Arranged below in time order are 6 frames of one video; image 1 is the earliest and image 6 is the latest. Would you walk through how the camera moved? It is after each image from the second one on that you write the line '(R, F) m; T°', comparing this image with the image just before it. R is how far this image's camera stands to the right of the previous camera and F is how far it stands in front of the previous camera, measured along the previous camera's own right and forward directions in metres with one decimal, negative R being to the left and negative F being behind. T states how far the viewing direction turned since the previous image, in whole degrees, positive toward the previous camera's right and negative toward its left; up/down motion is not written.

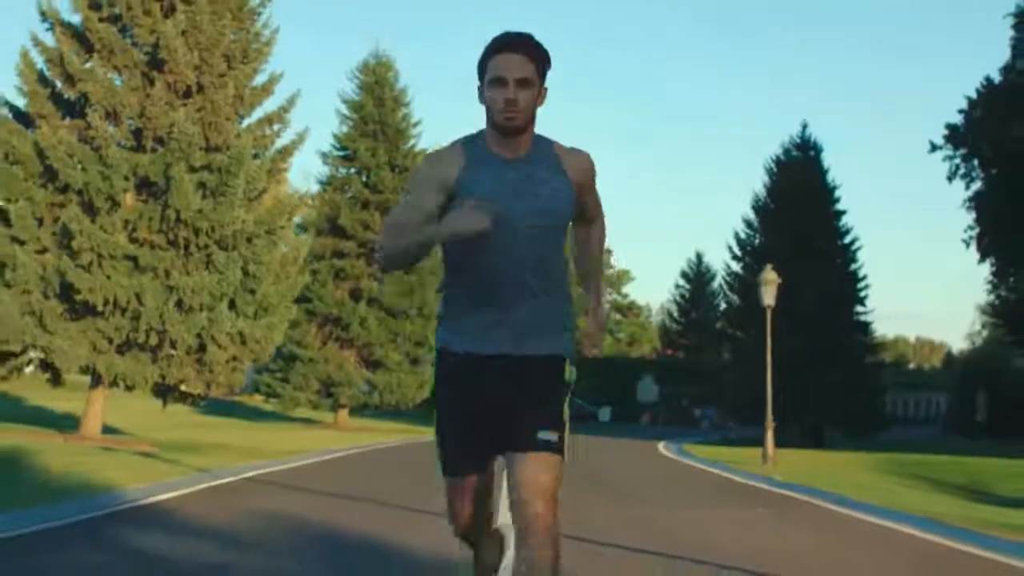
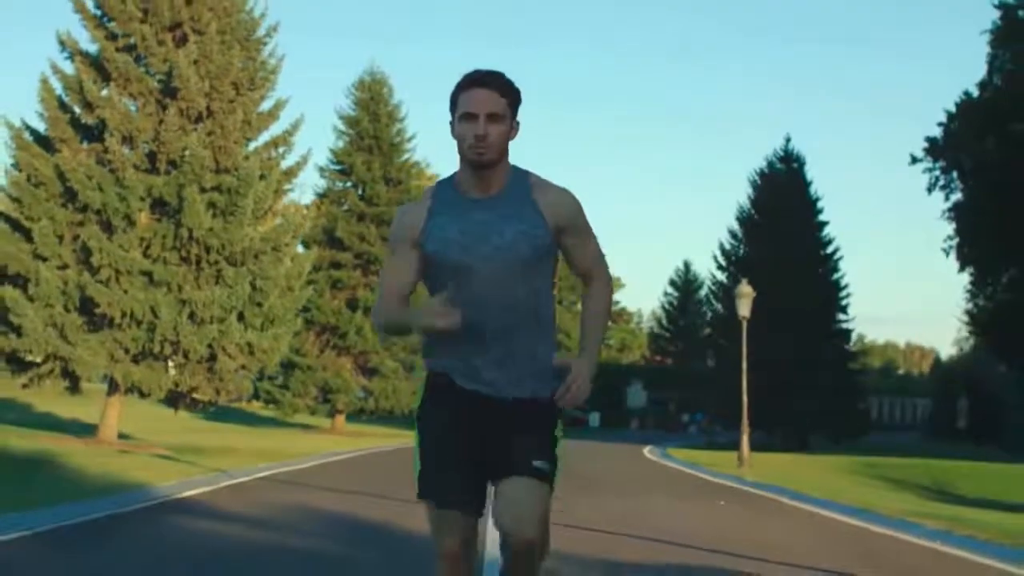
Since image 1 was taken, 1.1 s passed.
(0.0, -1.7) m; 0°
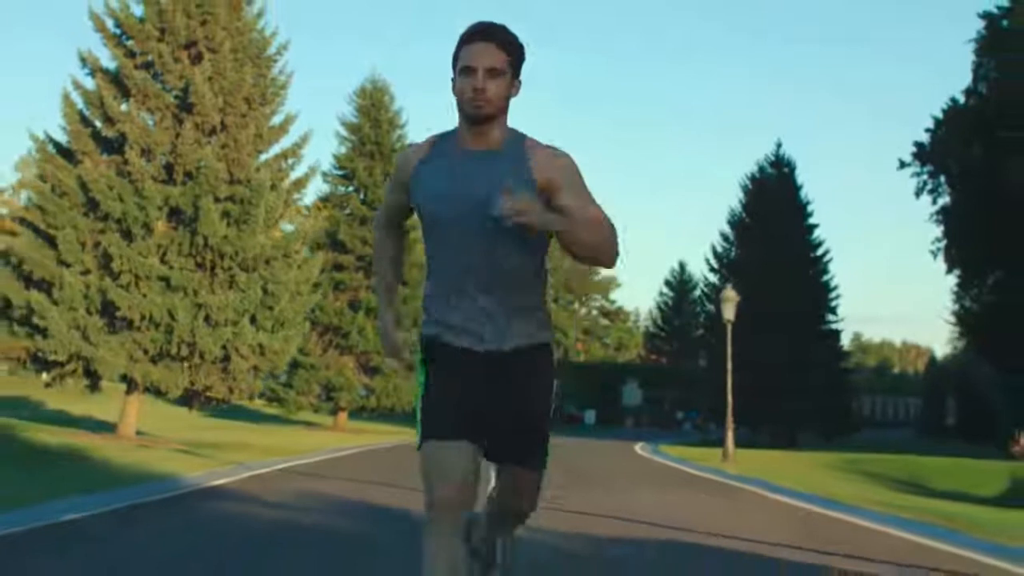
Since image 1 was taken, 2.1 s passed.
(0.0, -1.6) m; 0°
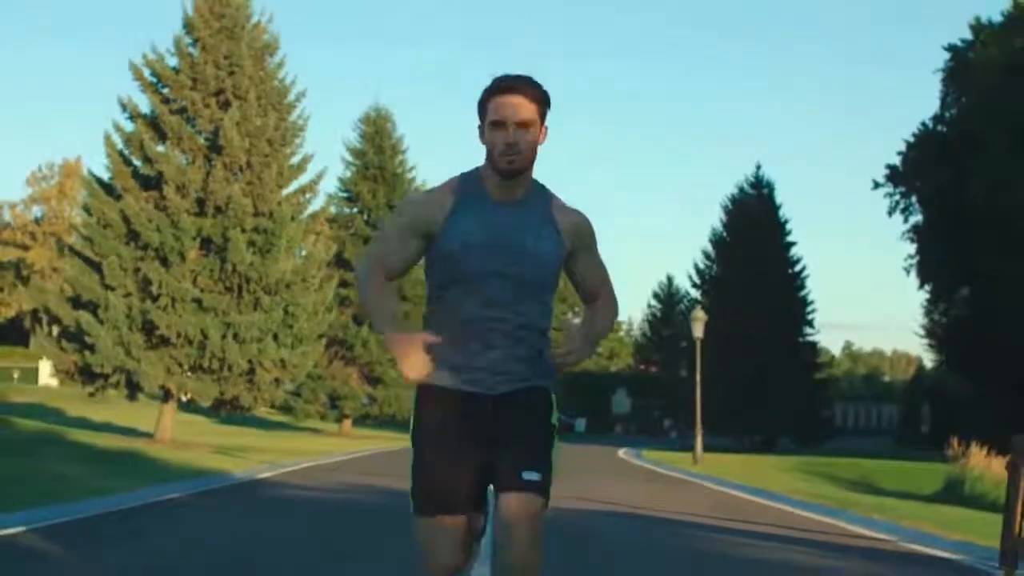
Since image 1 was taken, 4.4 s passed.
(0.0, -3.7) m; 0°
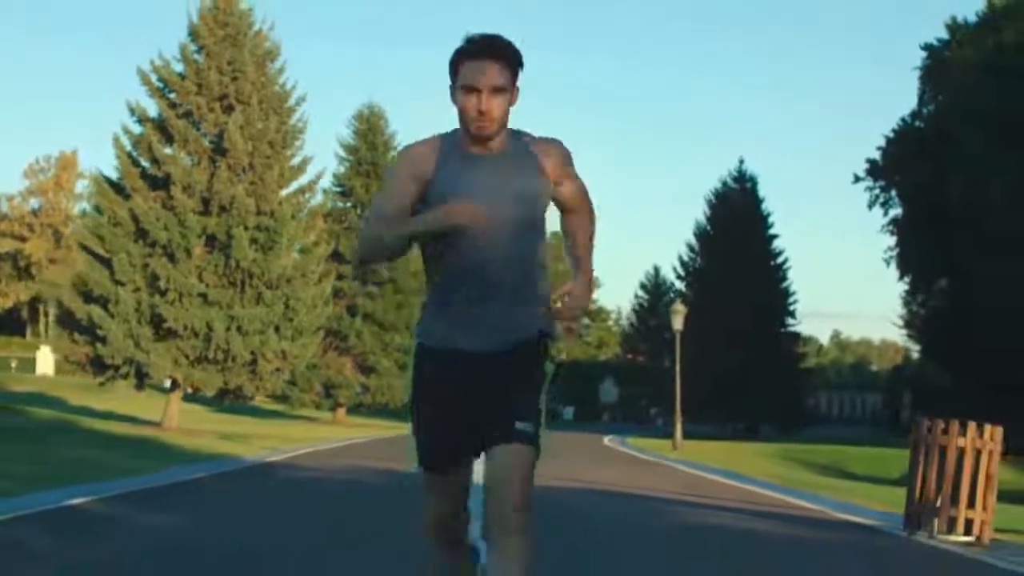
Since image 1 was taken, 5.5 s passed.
(0.0, -1.8) m; 0°
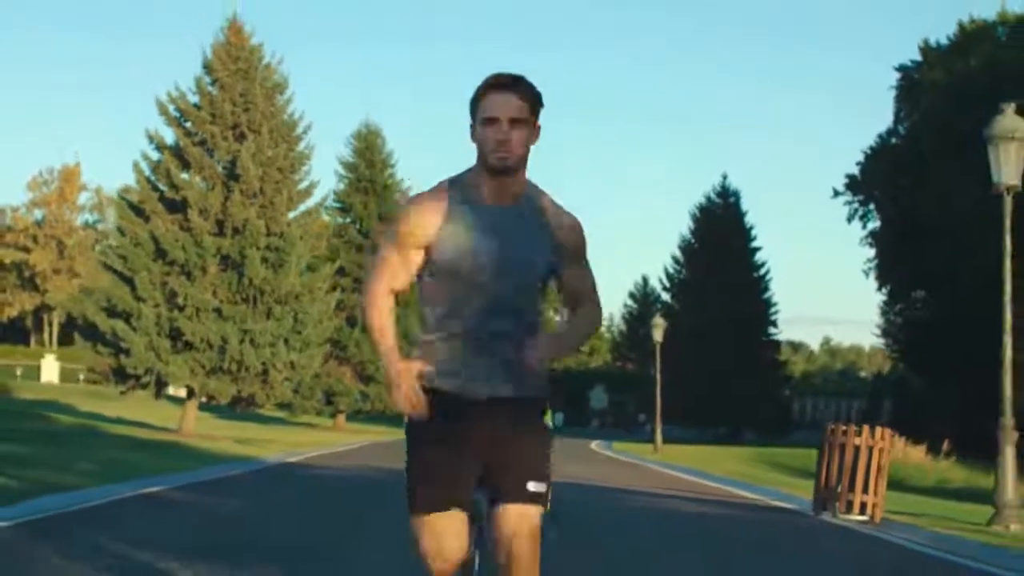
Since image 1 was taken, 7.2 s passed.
(0.0, -2.7) m; 0°
